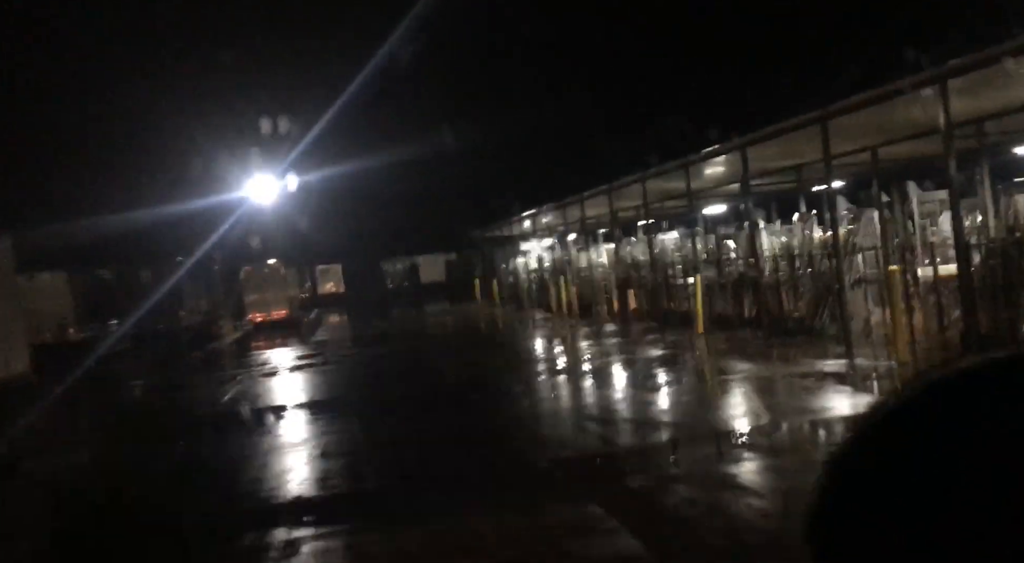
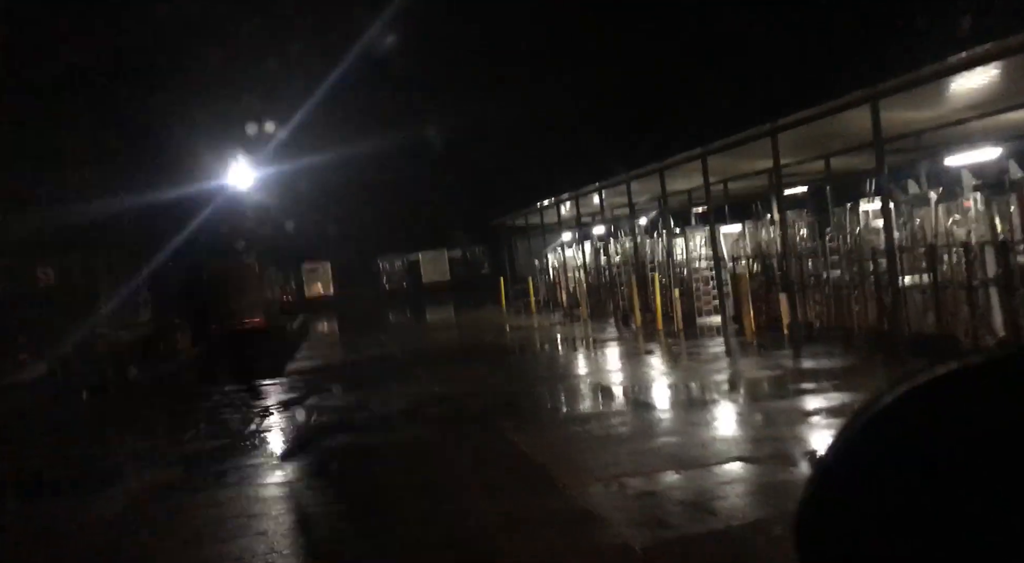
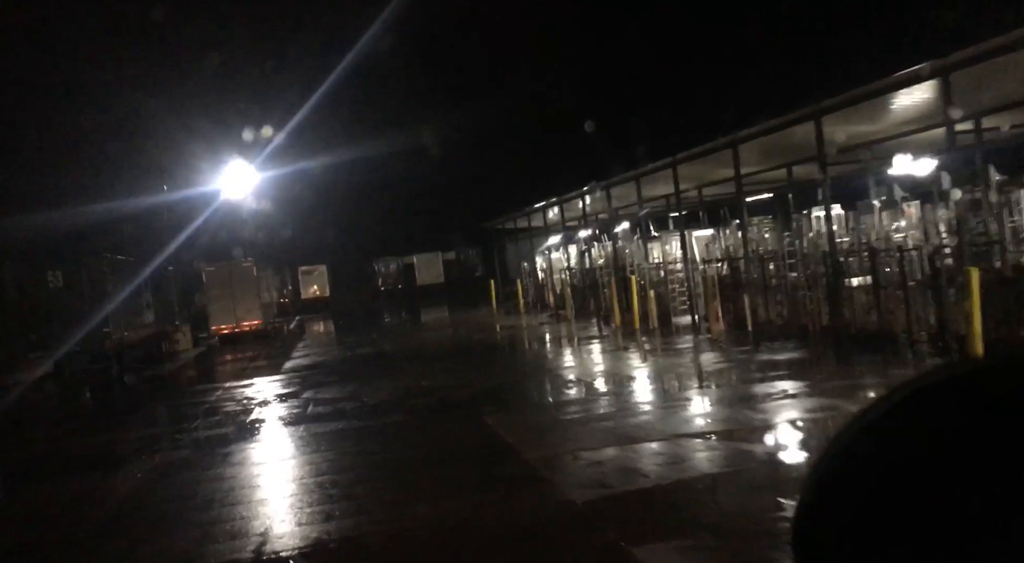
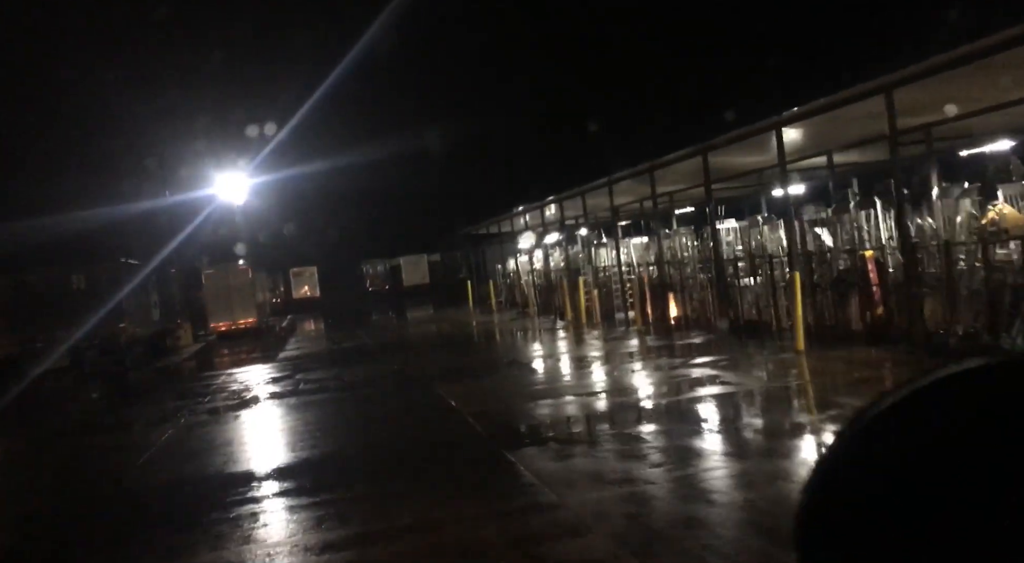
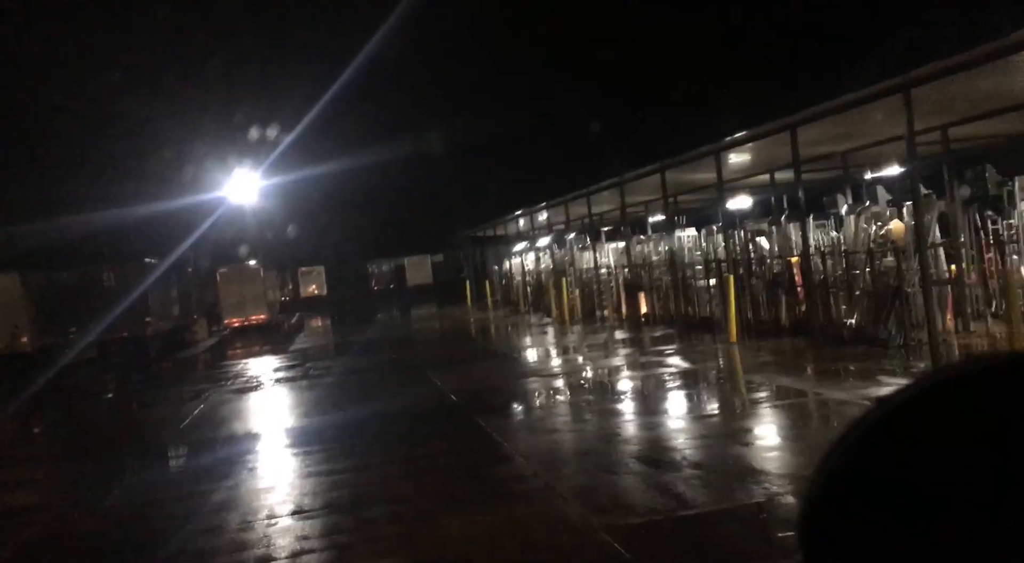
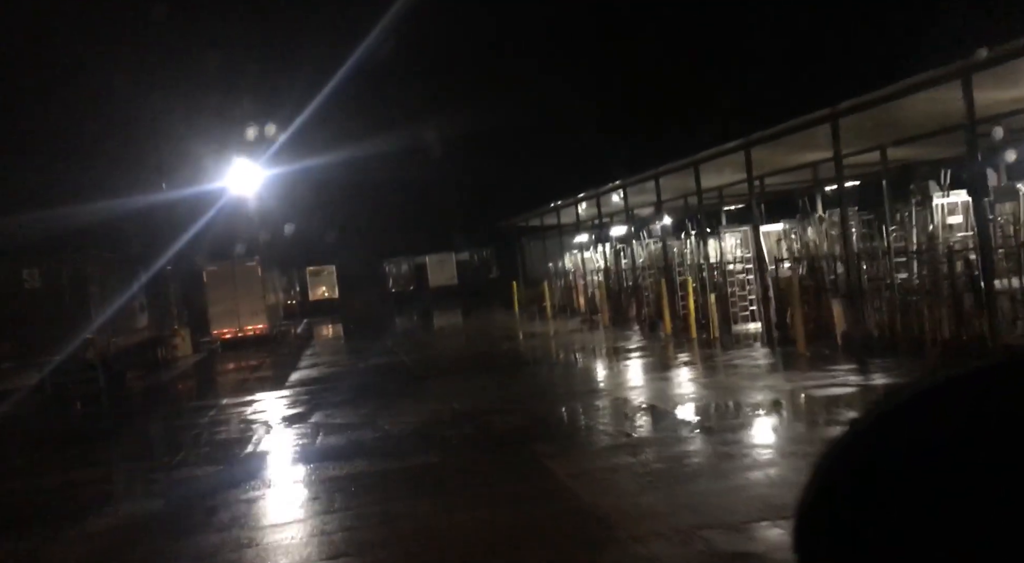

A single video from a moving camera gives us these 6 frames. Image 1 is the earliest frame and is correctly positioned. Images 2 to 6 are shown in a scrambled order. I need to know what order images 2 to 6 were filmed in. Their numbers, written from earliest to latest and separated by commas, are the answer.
5, 4, 3, 2, 6
